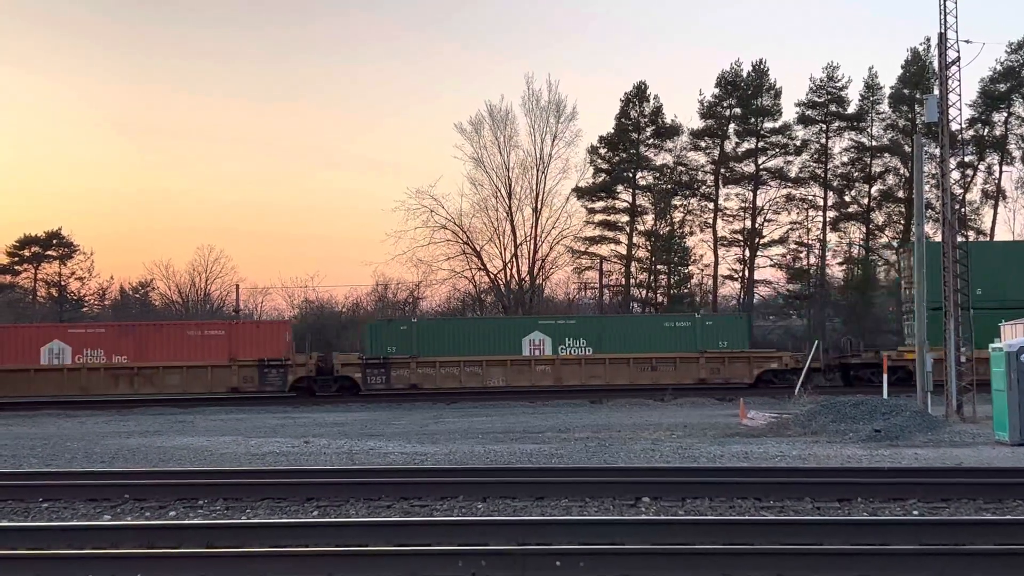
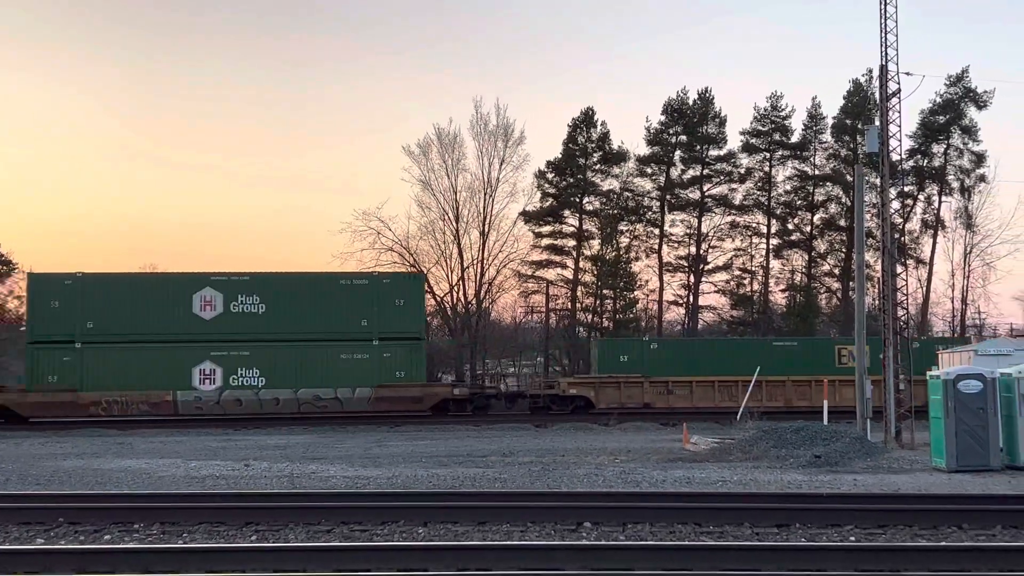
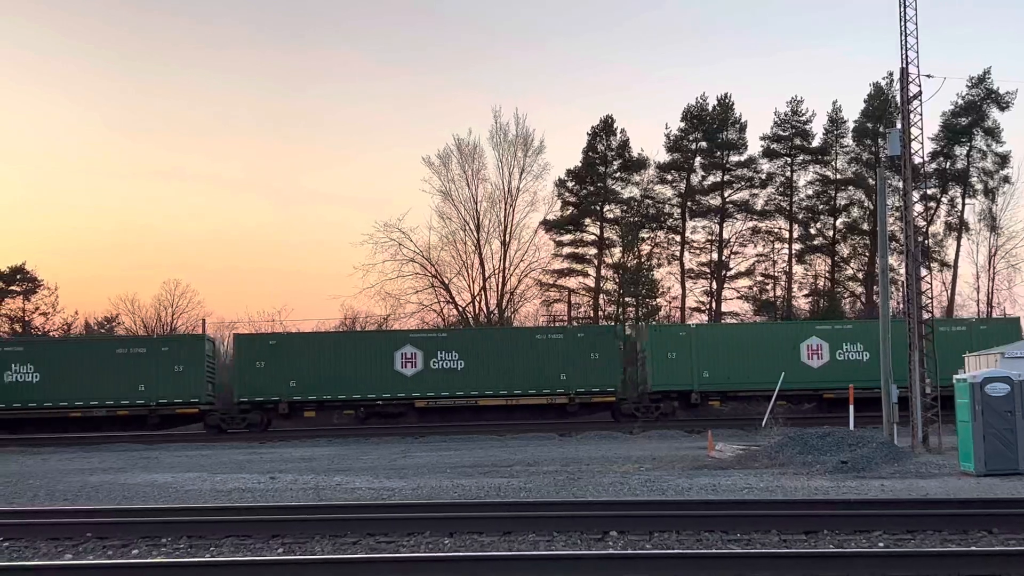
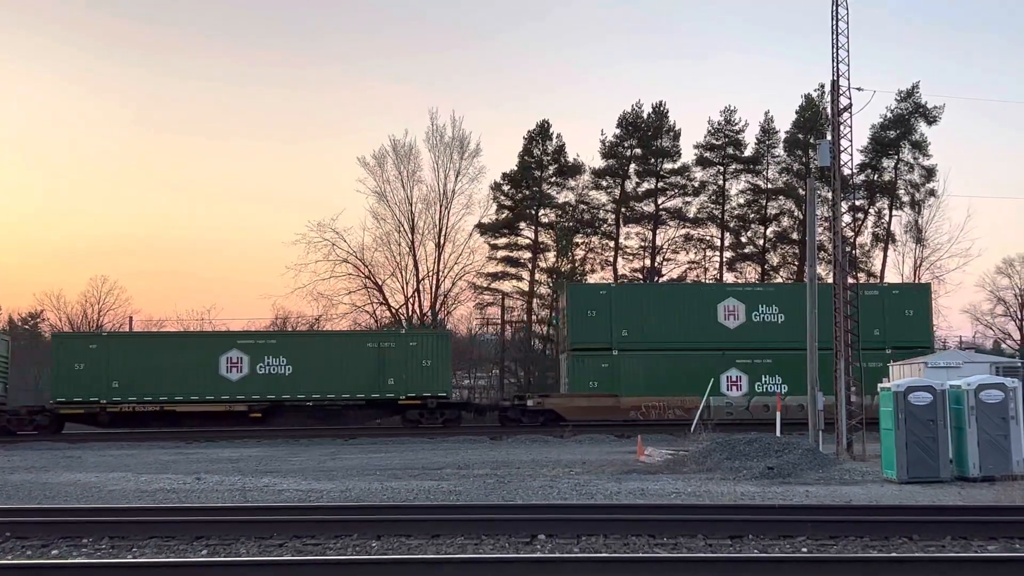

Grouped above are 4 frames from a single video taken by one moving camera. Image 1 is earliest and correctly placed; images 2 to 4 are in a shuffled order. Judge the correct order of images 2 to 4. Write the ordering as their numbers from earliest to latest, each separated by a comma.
2, 4, 3
